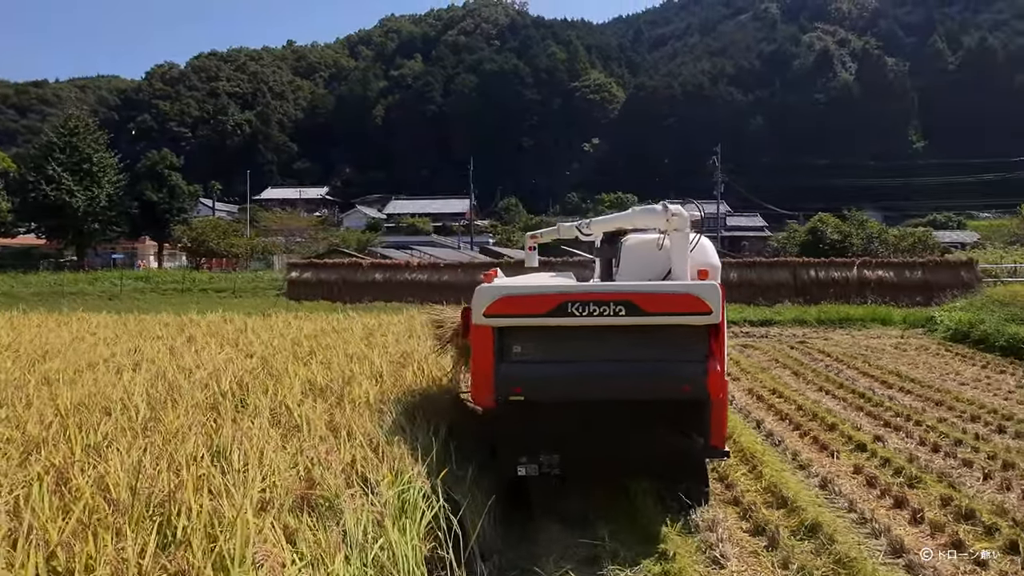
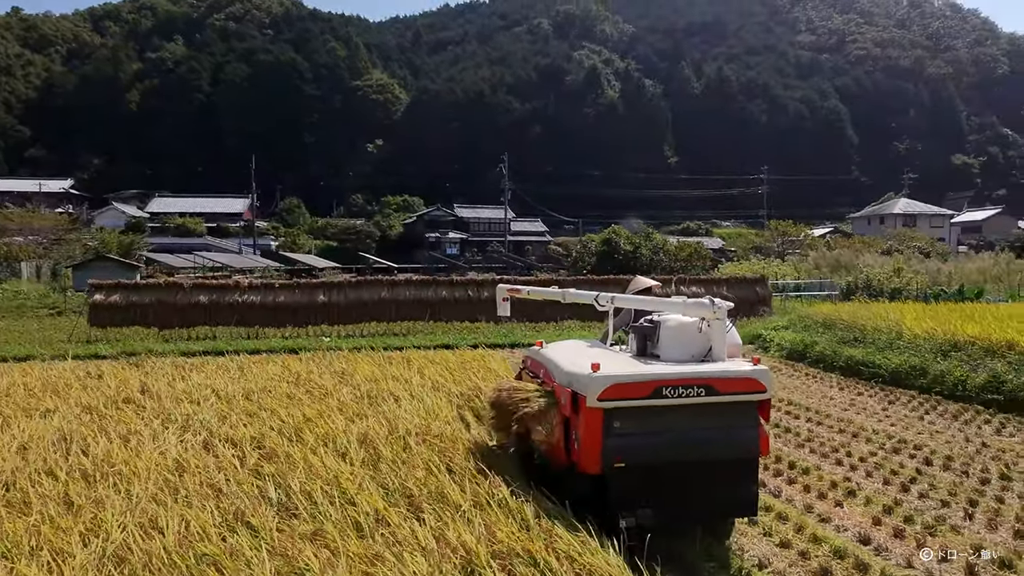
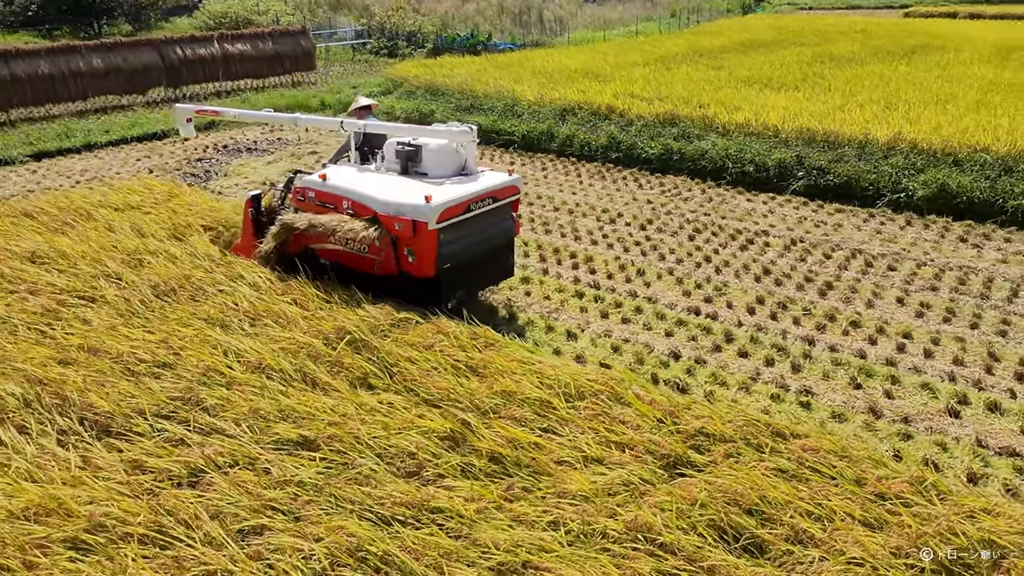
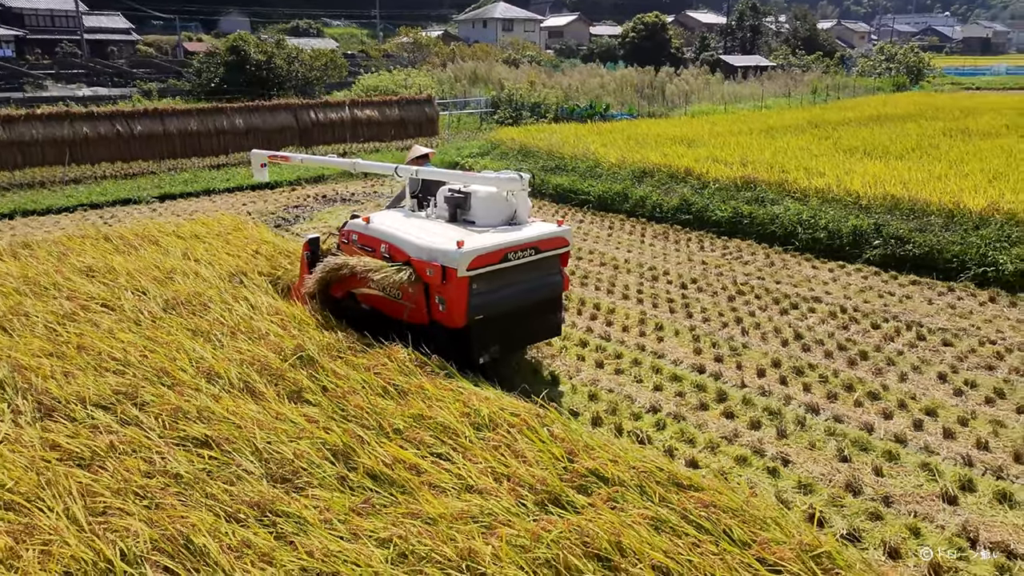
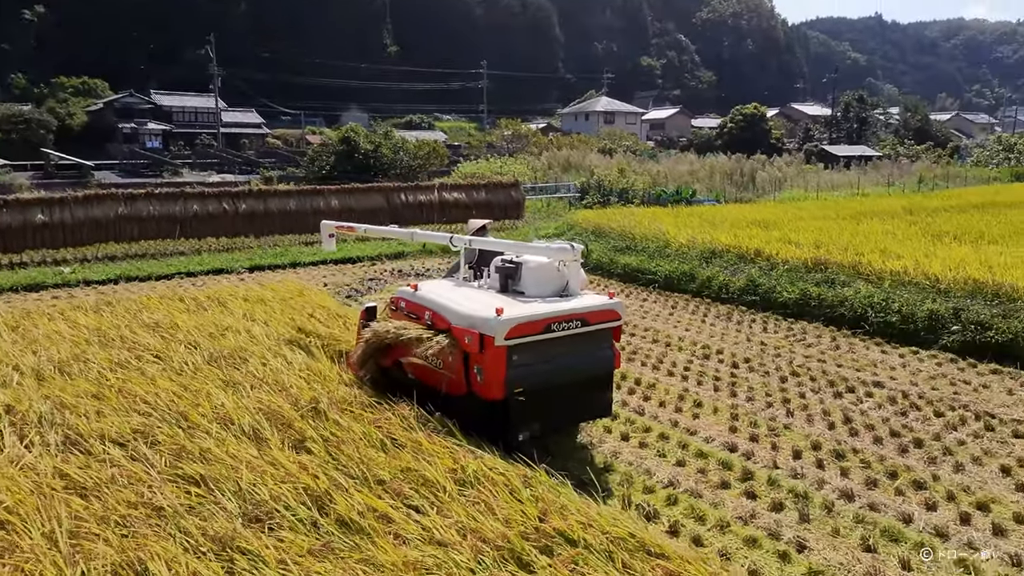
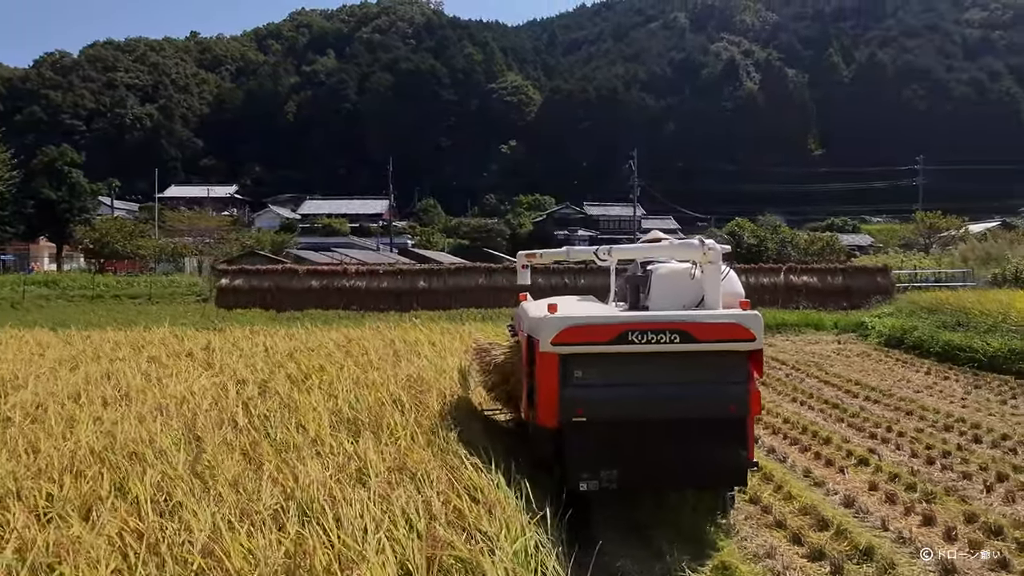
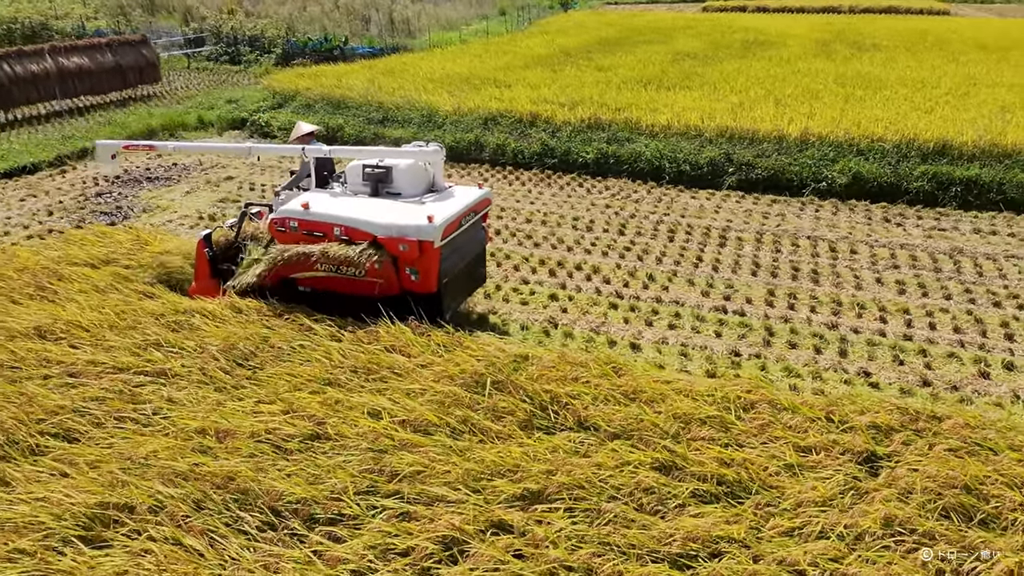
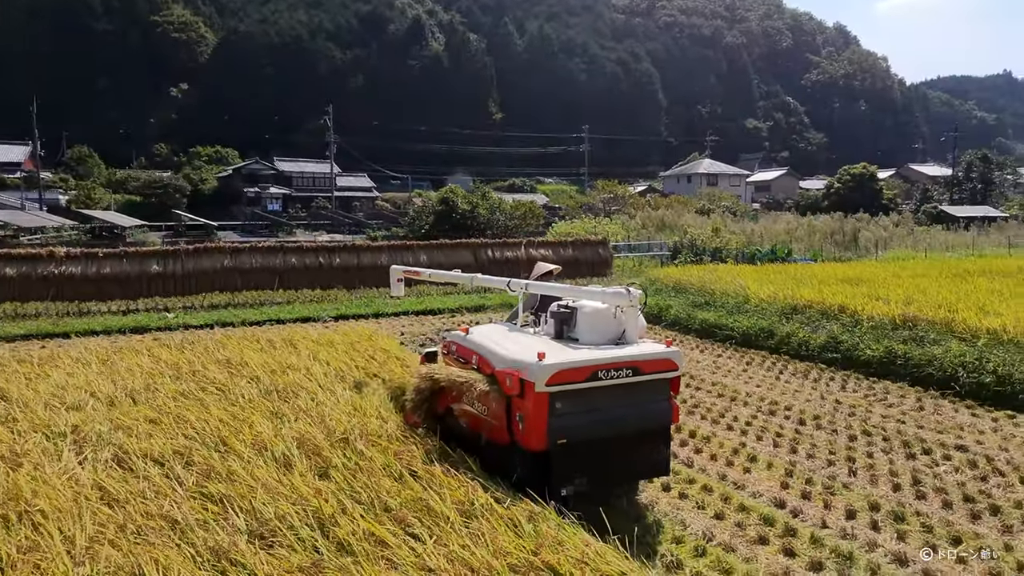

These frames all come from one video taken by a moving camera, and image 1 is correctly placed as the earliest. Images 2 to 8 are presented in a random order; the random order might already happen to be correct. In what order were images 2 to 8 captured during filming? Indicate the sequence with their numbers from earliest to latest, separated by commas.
6, 2, 8, 5, 4, 3, 7
